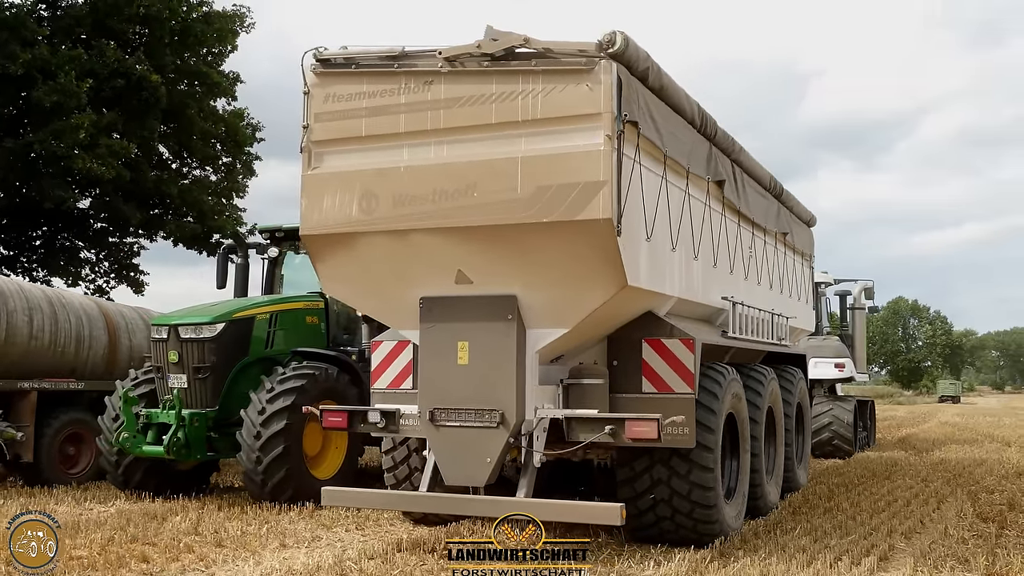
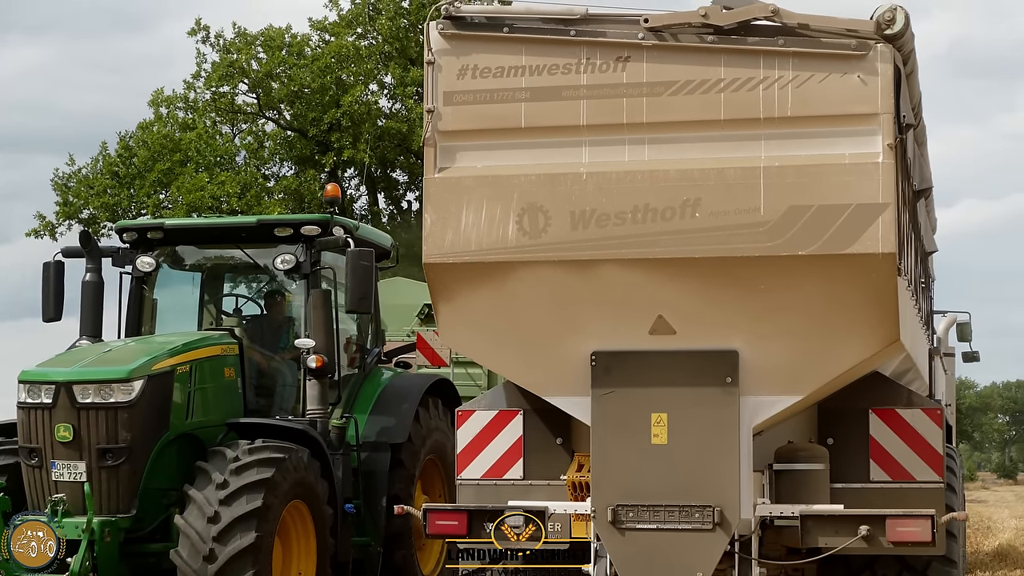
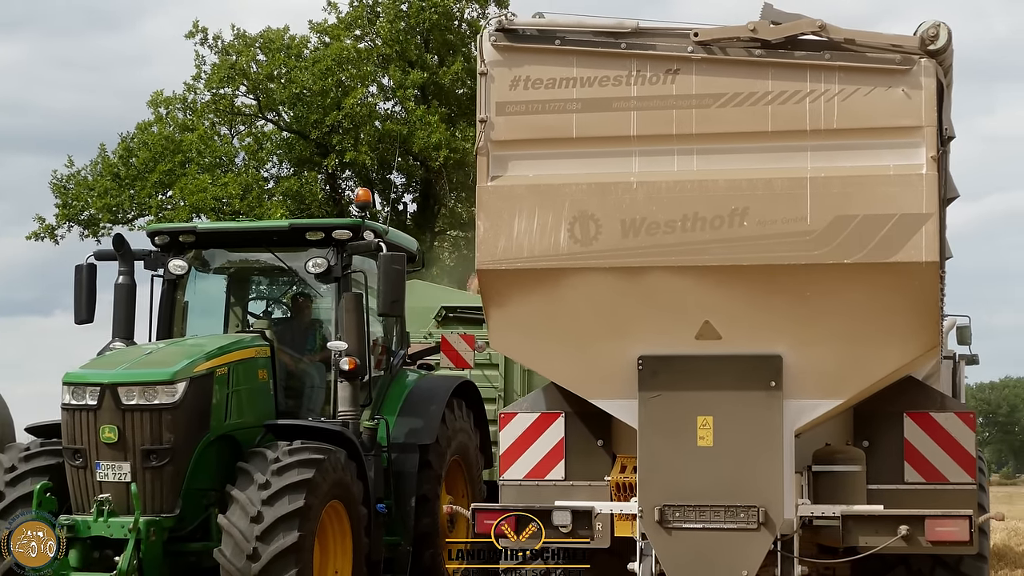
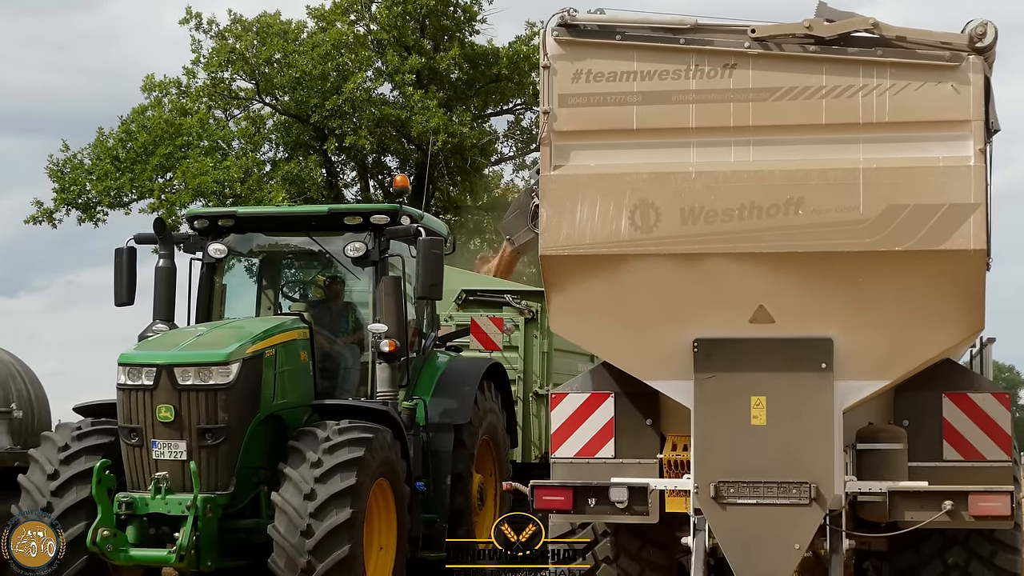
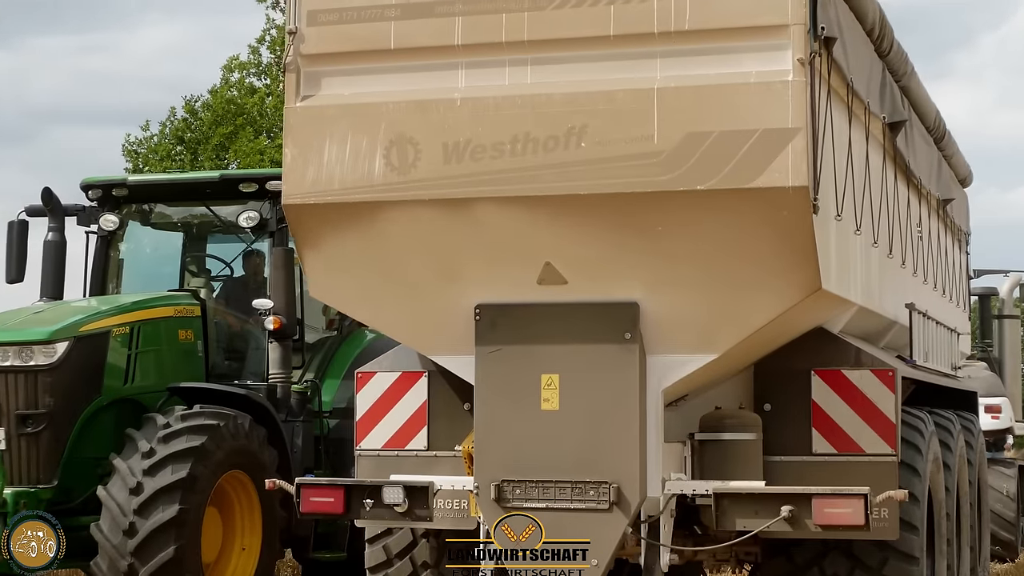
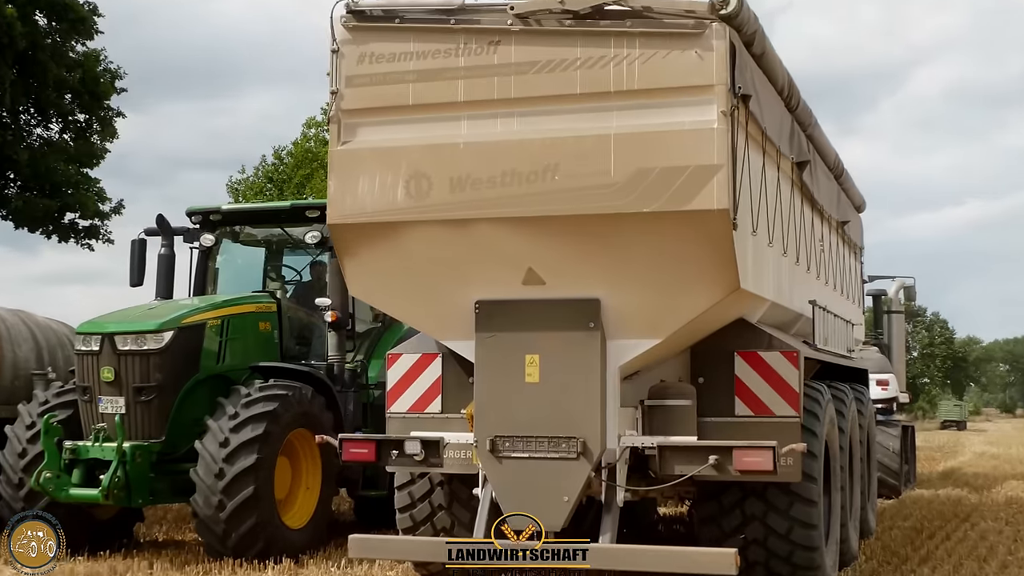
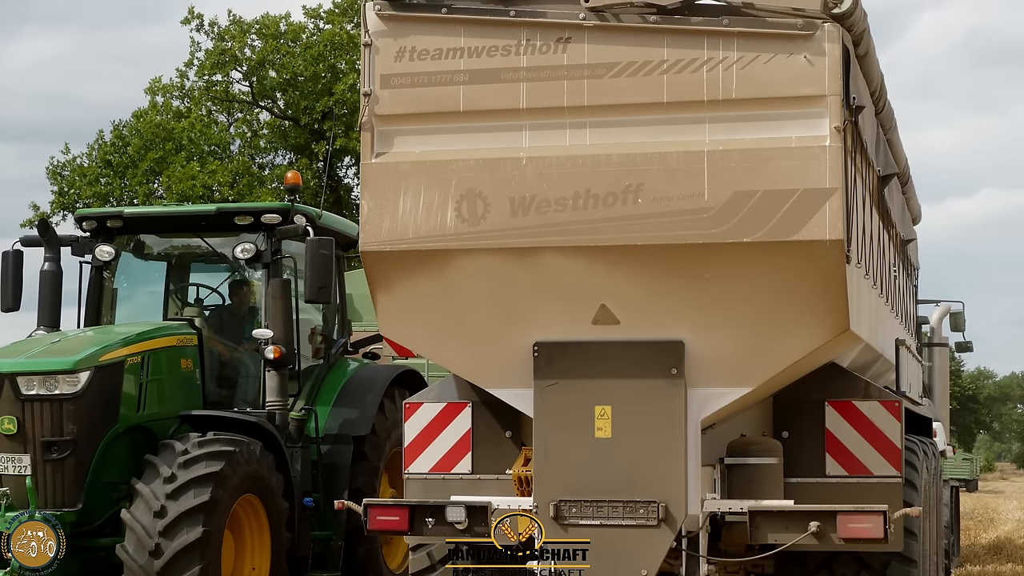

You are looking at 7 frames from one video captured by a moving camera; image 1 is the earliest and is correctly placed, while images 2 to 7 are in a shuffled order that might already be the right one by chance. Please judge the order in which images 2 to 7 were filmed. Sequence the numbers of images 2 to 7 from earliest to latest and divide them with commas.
6, 5, 7, 2, 3, 4
